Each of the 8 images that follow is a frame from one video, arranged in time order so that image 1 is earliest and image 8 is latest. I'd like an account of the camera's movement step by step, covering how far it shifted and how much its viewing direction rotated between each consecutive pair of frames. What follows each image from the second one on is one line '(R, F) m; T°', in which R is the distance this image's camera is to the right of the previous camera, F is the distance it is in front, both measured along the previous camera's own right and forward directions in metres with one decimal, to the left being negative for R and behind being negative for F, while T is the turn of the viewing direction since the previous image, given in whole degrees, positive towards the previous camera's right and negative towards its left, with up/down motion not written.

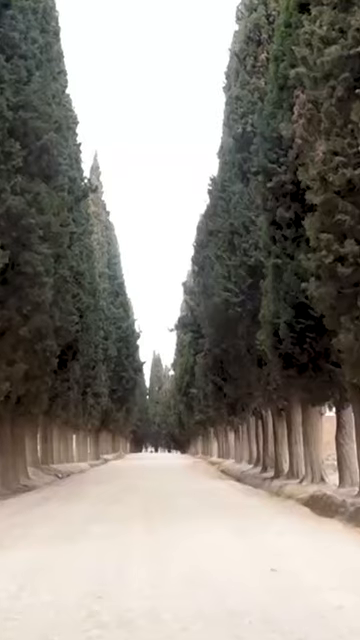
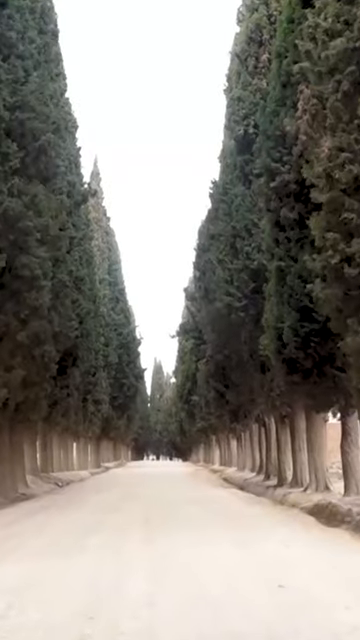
(0.0, +0.6) m; 0°
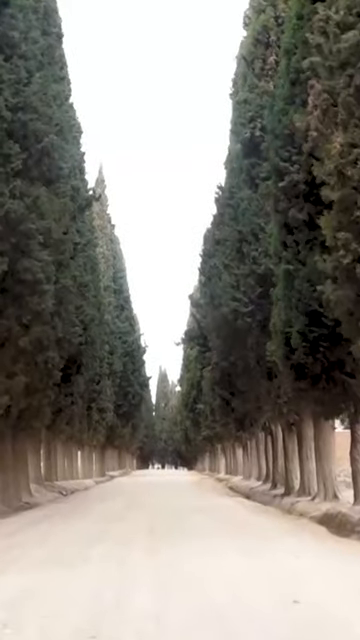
(0.0, +0.6) m; 0°
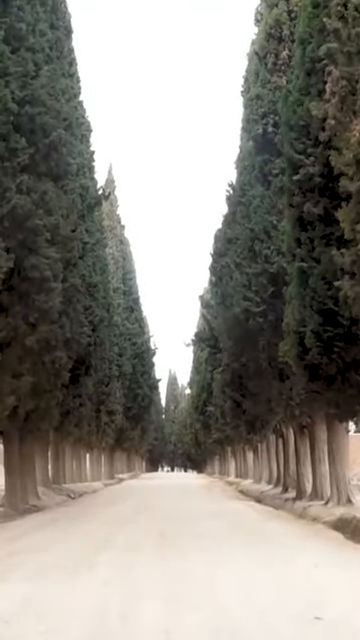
(0.0, +0.7) m; -1°
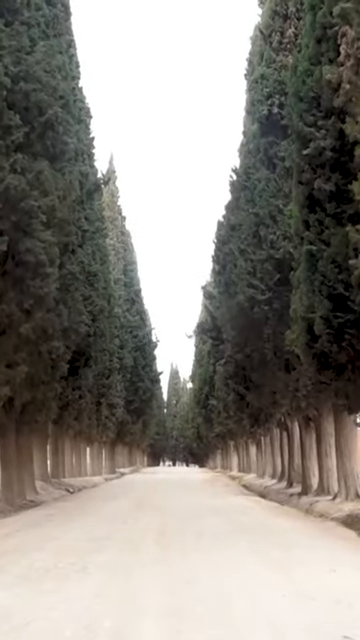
(0.0, +1.2) m; 0°
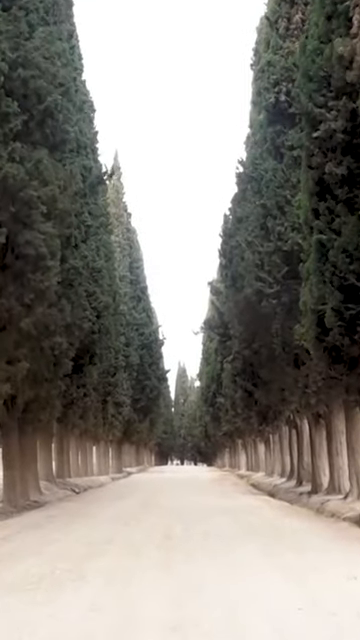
(0.0, +0.8) m; 0°
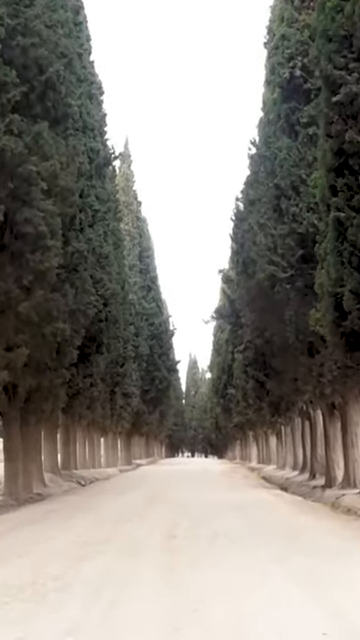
(+0.1, +1.3) m; -1°
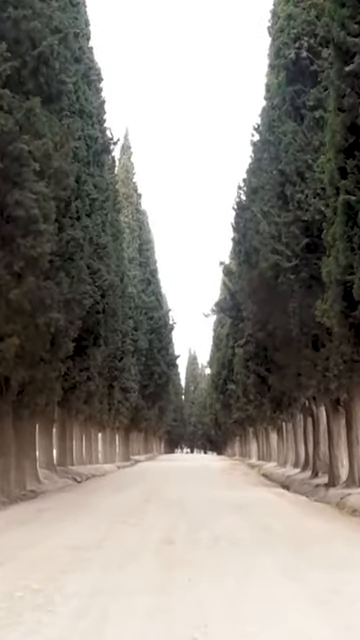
(0.0, +1.2) m; 0°
